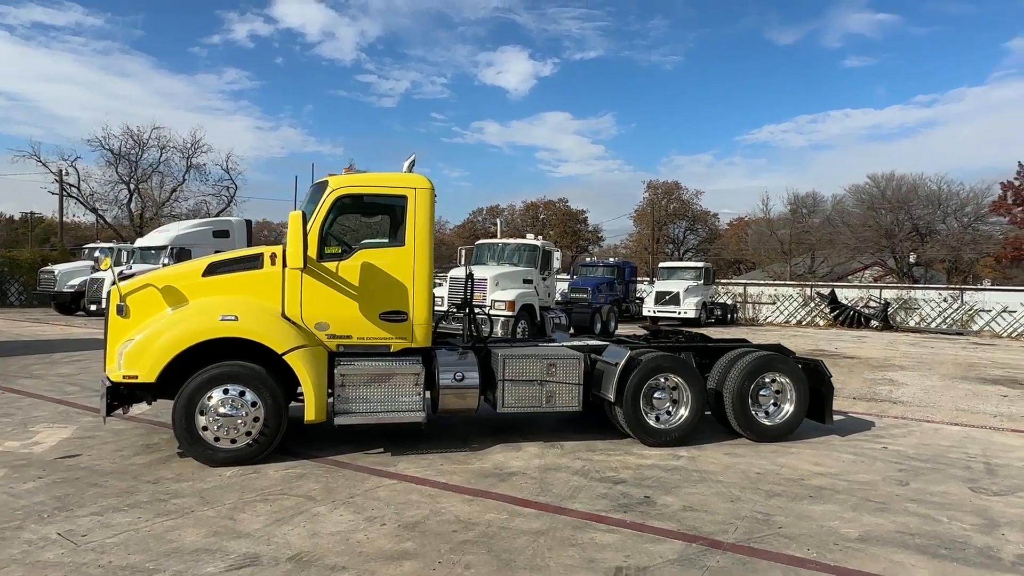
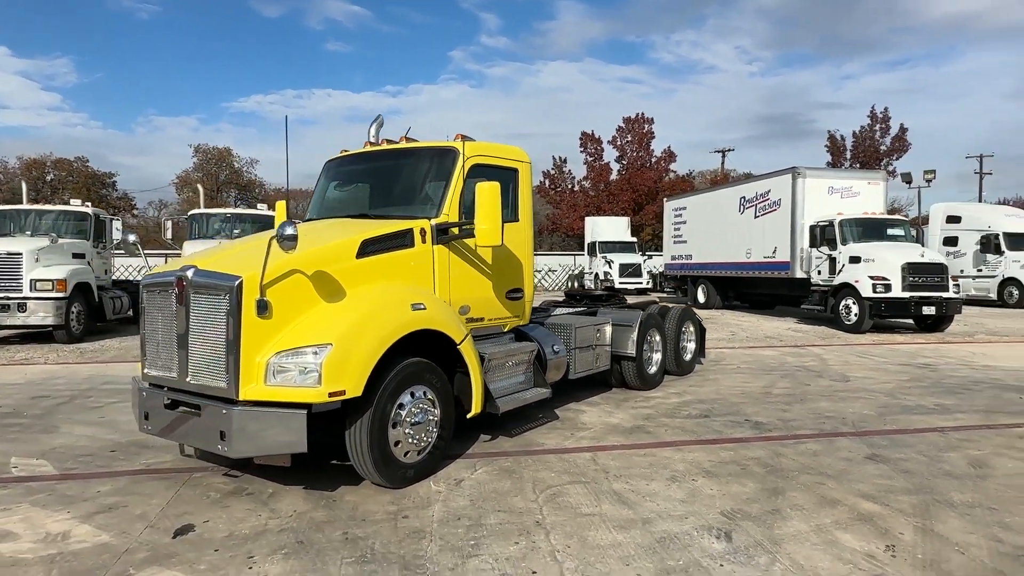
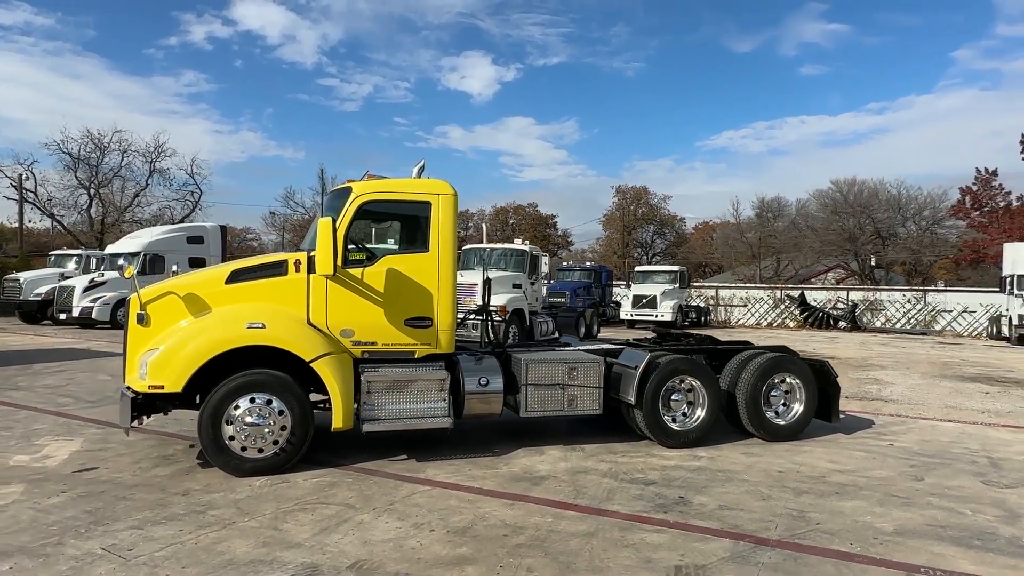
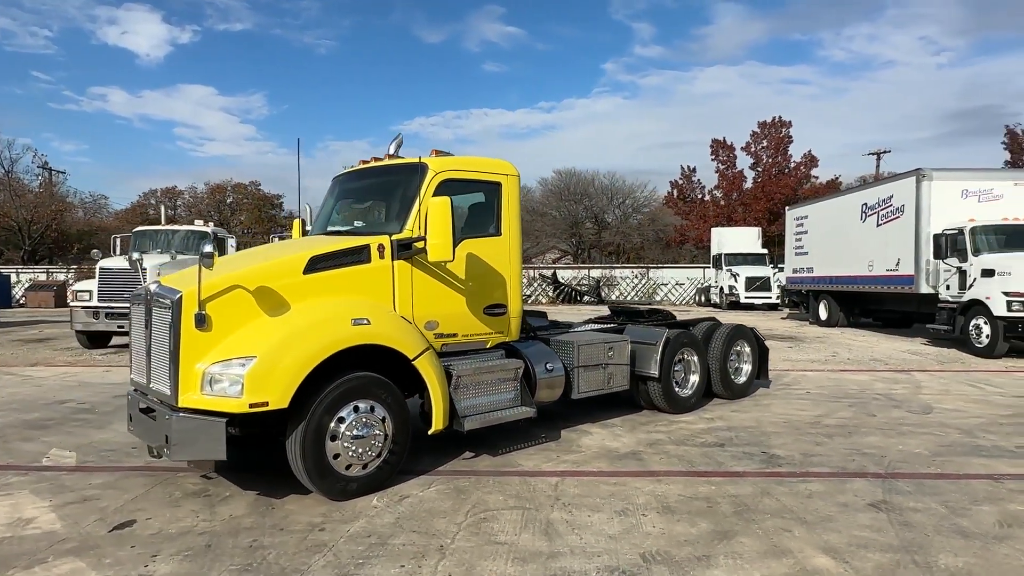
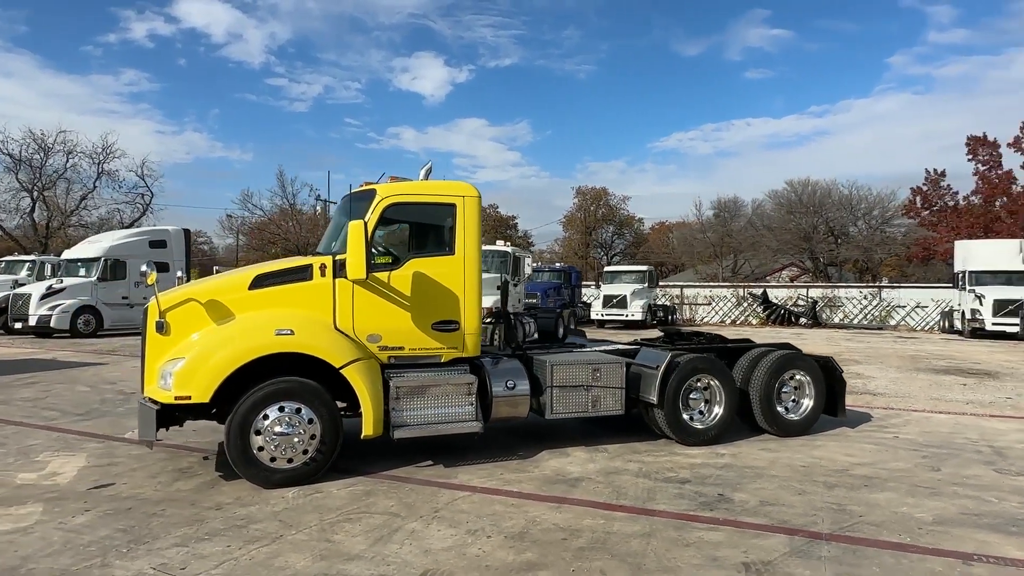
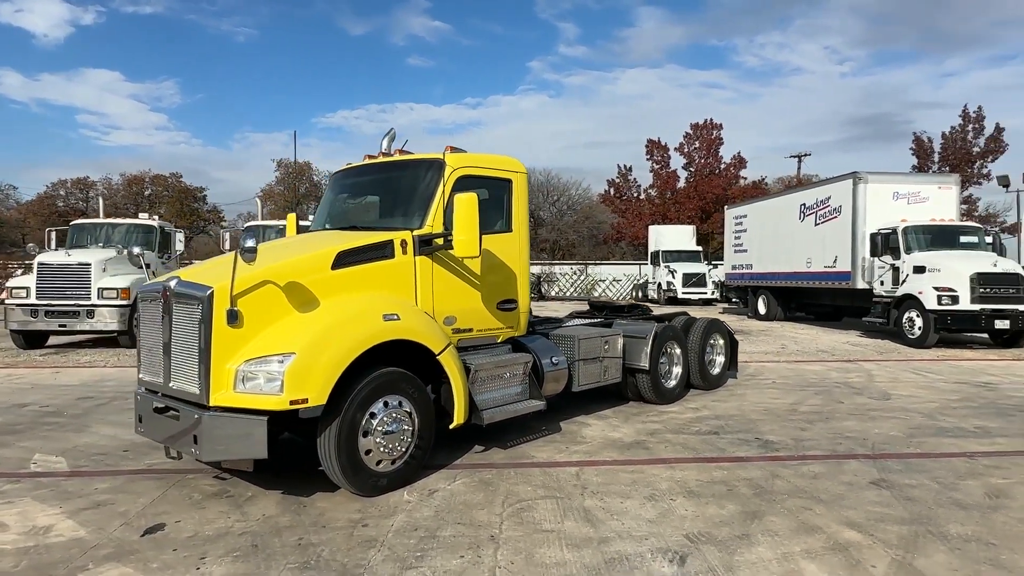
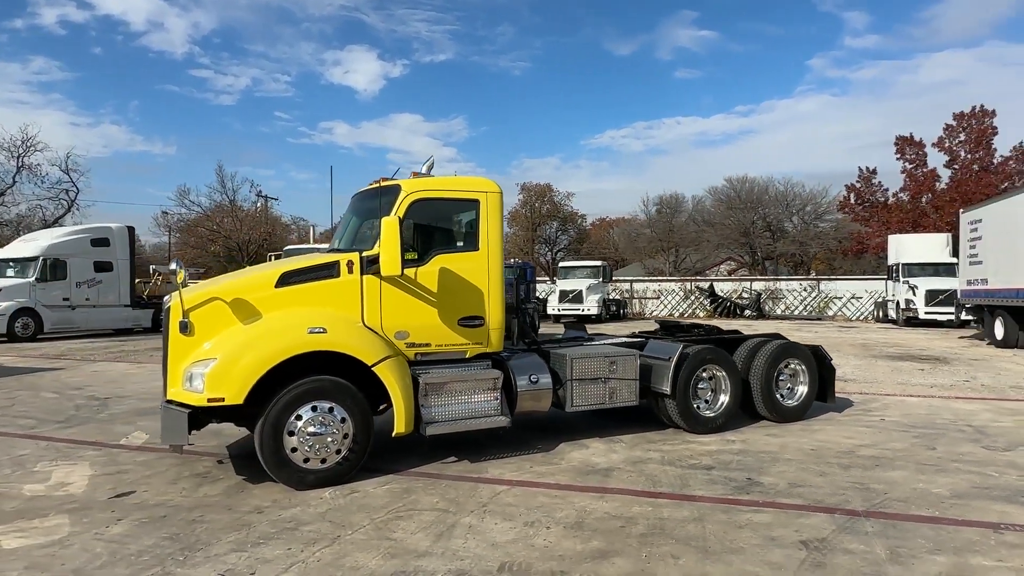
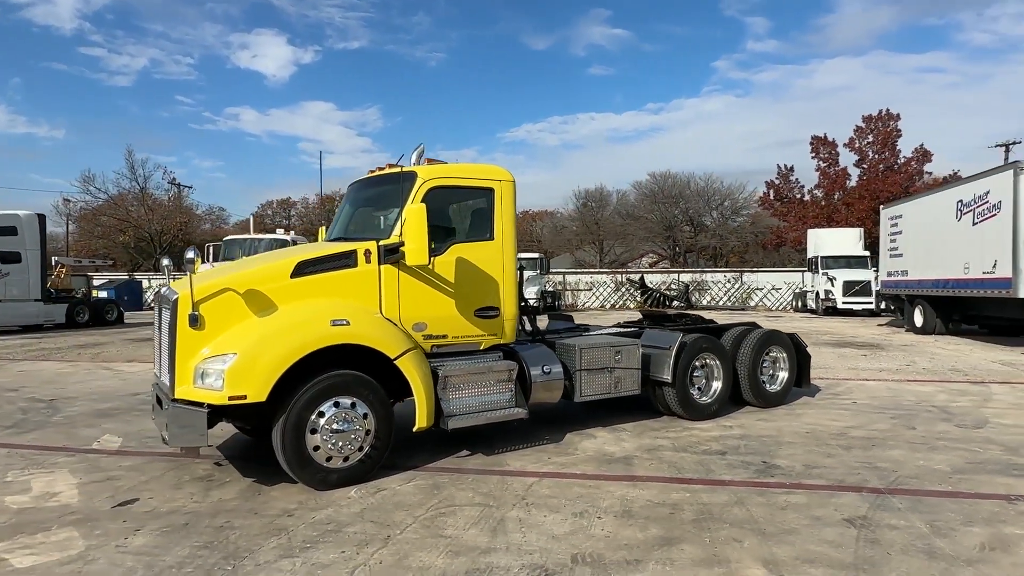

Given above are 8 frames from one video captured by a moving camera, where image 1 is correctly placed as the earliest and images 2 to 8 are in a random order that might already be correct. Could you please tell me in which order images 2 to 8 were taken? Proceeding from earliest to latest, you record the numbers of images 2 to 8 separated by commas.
3, 5, 7, 8, 4, 6, 2
